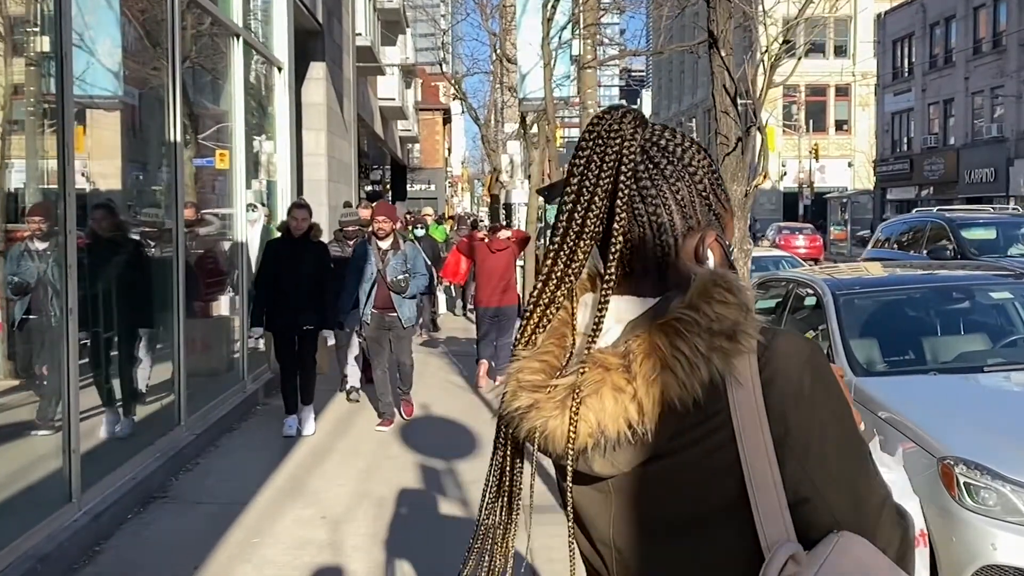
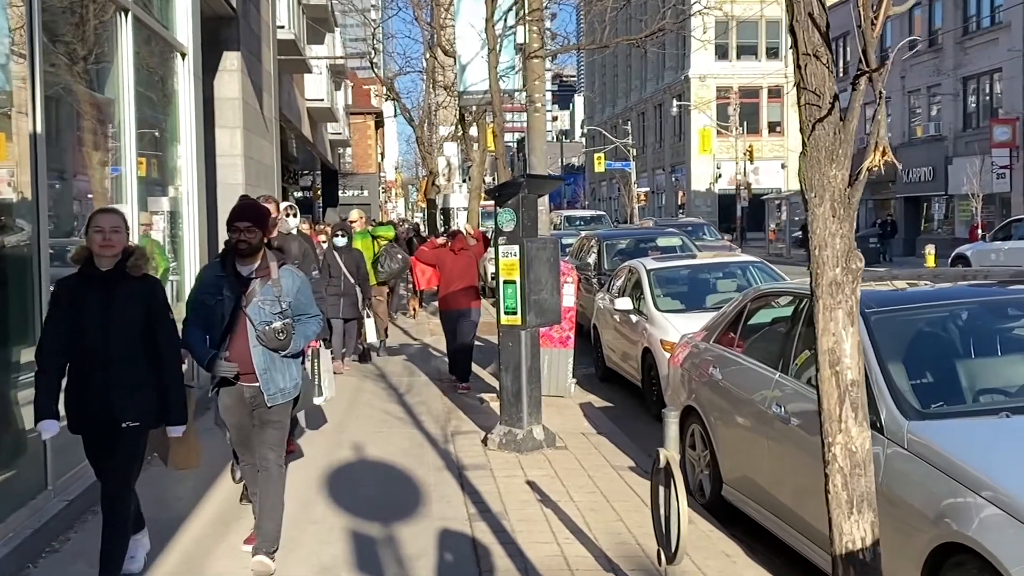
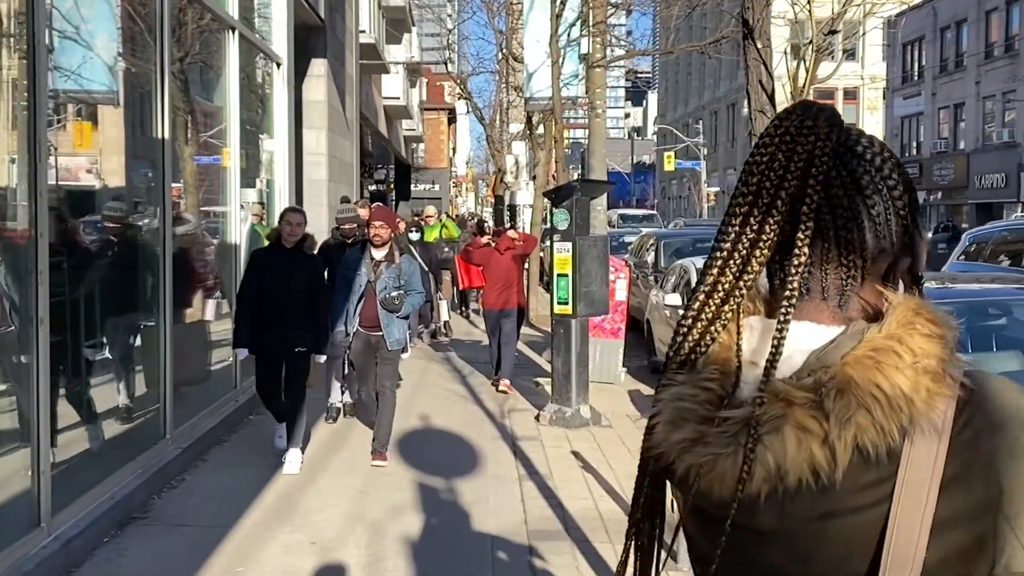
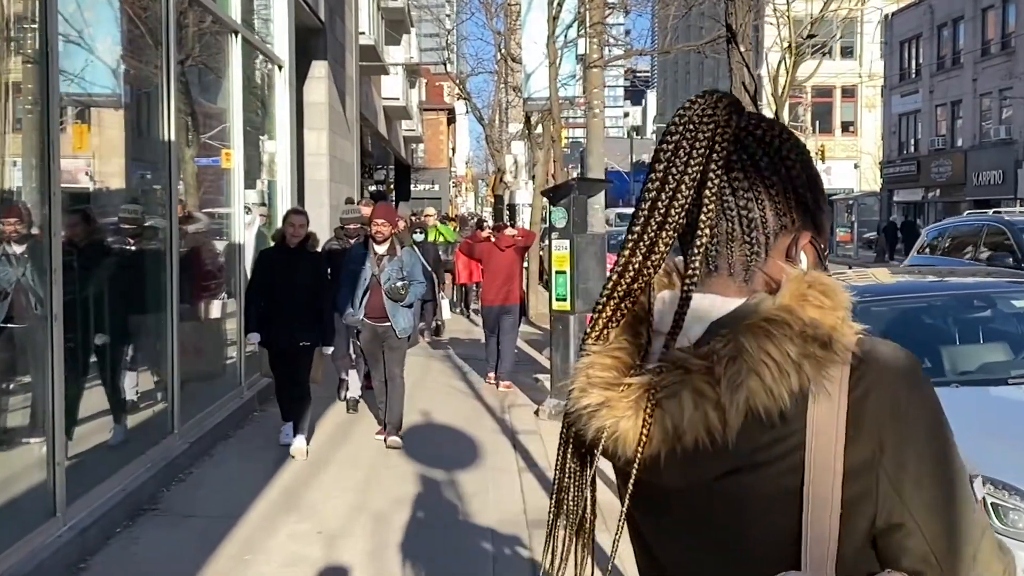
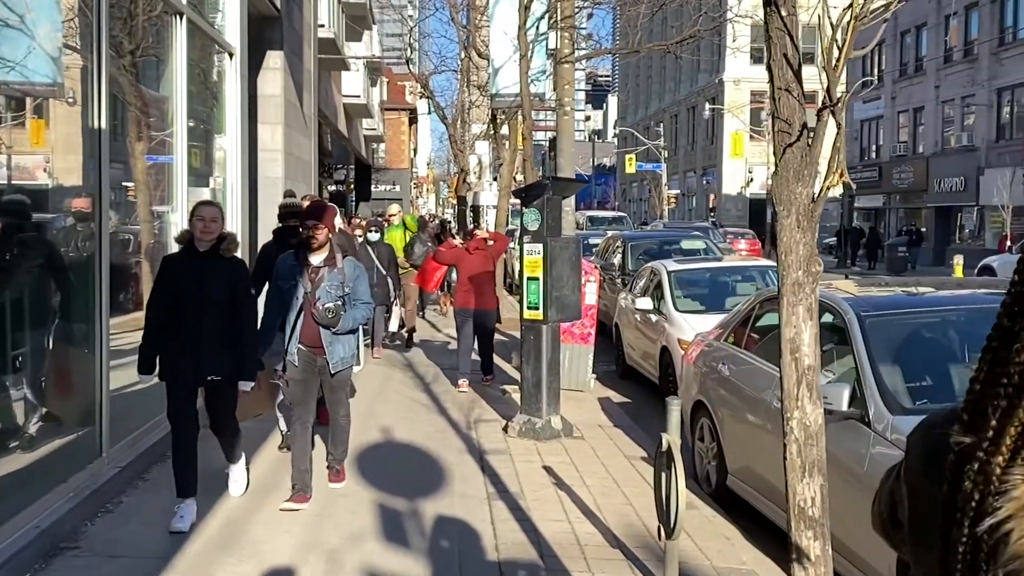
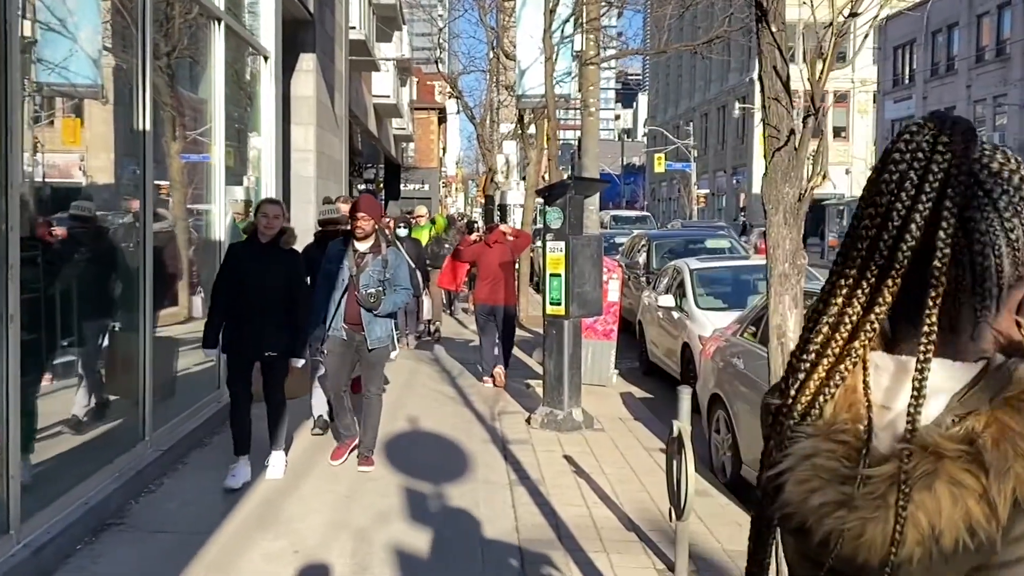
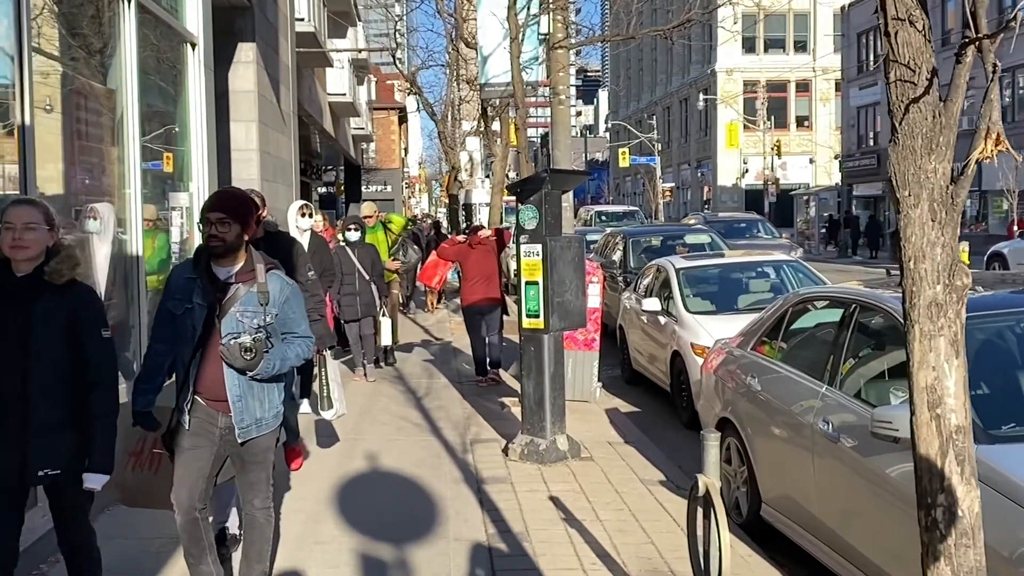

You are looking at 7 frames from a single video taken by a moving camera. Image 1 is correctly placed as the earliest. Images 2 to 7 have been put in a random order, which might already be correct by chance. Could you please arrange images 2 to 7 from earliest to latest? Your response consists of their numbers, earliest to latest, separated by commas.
4, 3, 6, 5, 2, 7
